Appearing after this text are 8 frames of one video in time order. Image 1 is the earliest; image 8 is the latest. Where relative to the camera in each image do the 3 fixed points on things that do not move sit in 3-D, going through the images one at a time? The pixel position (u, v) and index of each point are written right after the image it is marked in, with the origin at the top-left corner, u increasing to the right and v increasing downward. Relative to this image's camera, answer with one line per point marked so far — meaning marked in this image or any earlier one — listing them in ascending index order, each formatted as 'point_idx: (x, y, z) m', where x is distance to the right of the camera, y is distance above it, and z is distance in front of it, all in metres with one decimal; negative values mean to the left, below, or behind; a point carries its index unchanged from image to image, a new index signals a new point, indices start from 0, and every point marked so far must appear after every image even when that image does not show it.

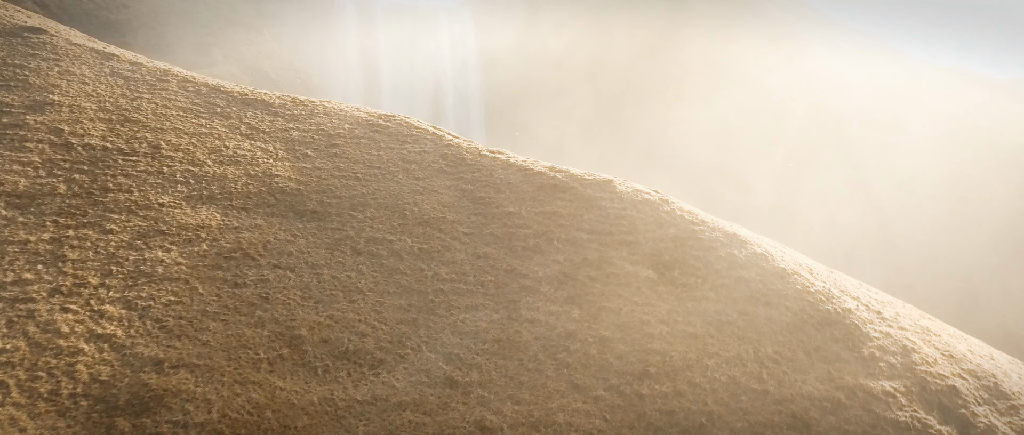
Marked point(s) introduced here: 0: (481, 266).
0: (-0.2, -0.2, +4.3) m
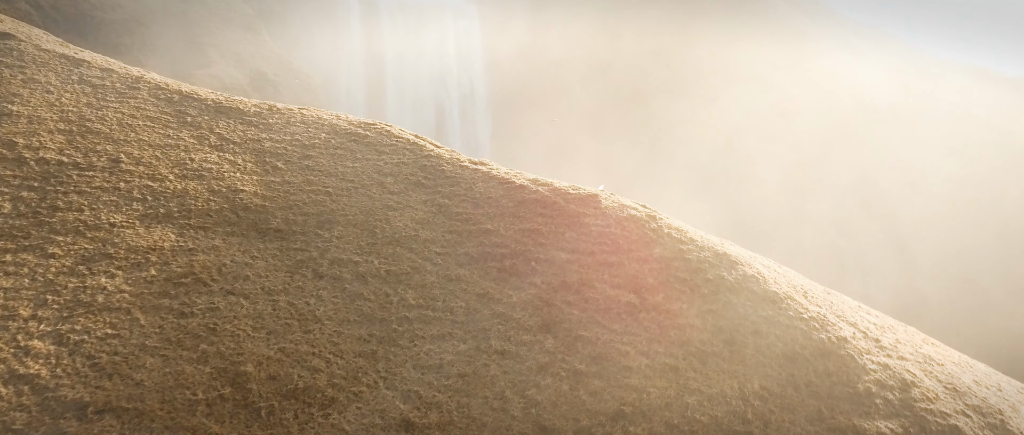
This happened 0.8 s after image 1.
0: (-0.3, -0.3, +4.1) m
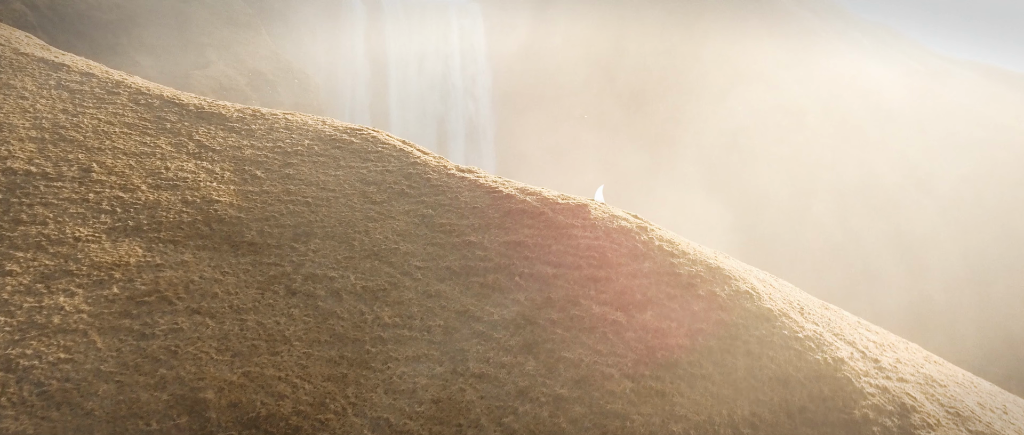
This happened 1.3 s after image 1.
0: (-0.4, -0.4, +3.9) m
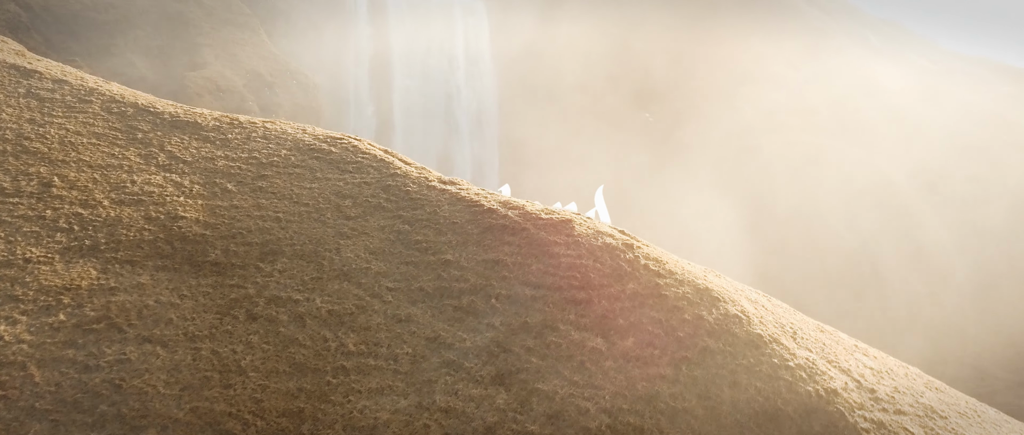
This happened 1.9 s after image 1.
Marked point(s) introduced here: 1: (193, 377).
0: (-0.5, -0.5, +3.7) m
1: (-1.2, -0.6, +3.2) m
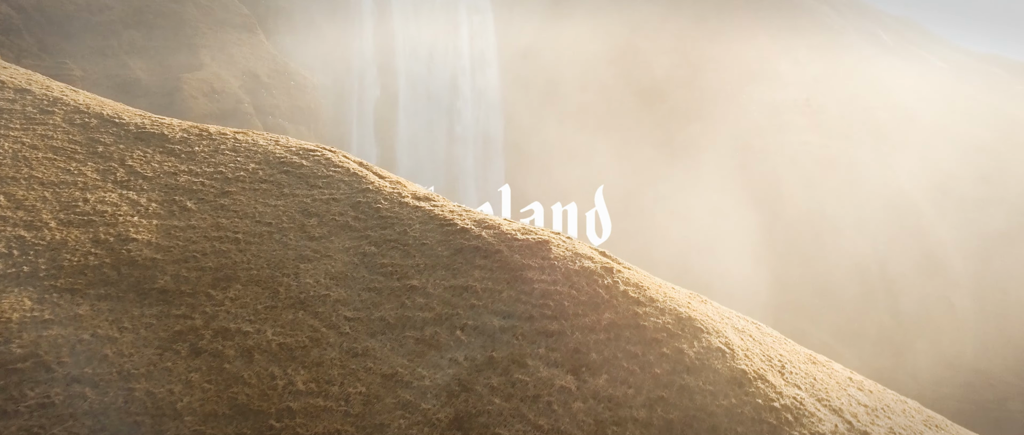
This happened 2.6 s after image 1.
0: (-0.6, -0.6, +3.4) m
1: (-1.3, -0.7, +3.0) m
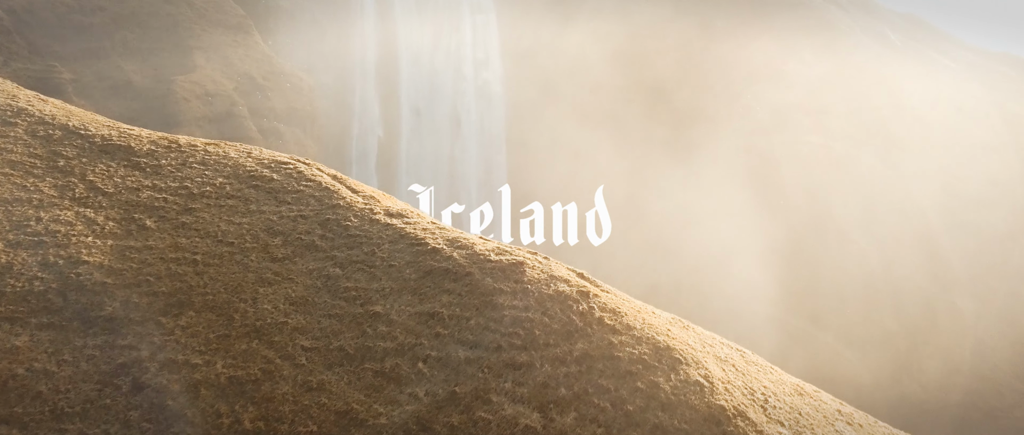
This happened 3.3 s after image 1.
0: (-0.8, -0.7, +3.2) m
1: (-1.5, -0.8, +2.8) m
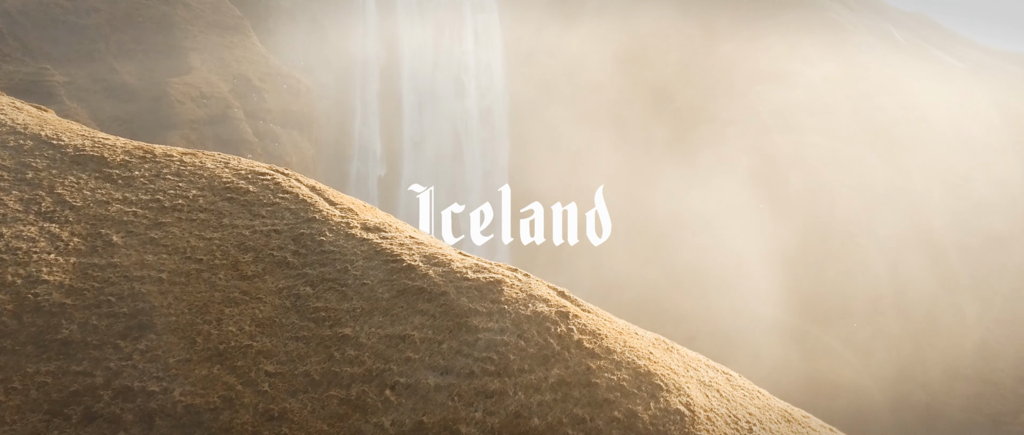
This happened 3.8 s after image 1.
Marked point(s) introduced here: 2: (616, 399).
0: (-0.9, -0.8, +3.1) m
1: (-1.6, -0.9, +2.6) m
2: (+0.4, -0.7, +3.3) m
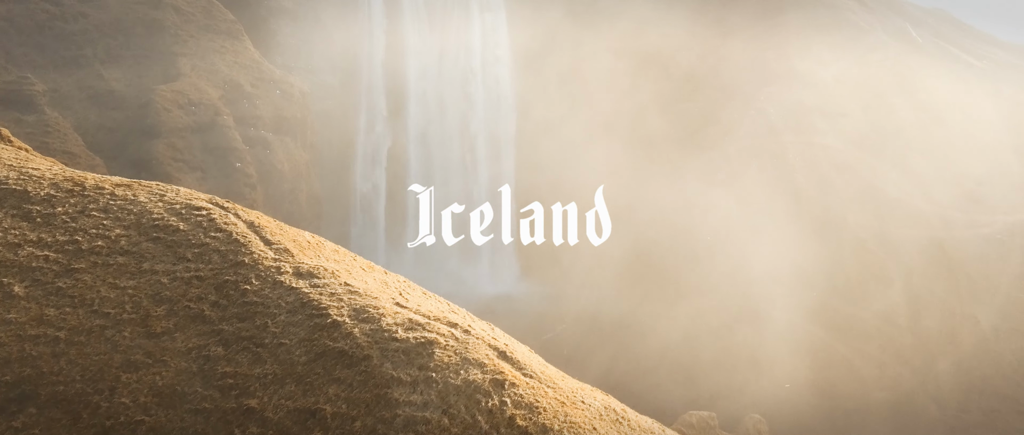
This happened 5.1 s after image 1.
0: (-1.1, -1.0, +2.7) m
1: (-1.9, -1.1, +2.2) m
2: (+0.1, -0.9, +2.9) m
